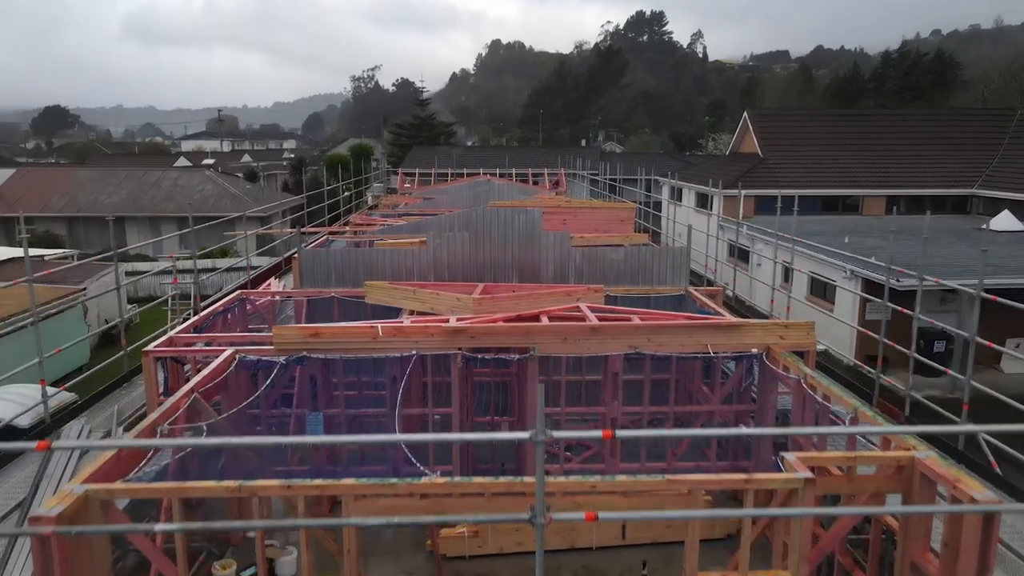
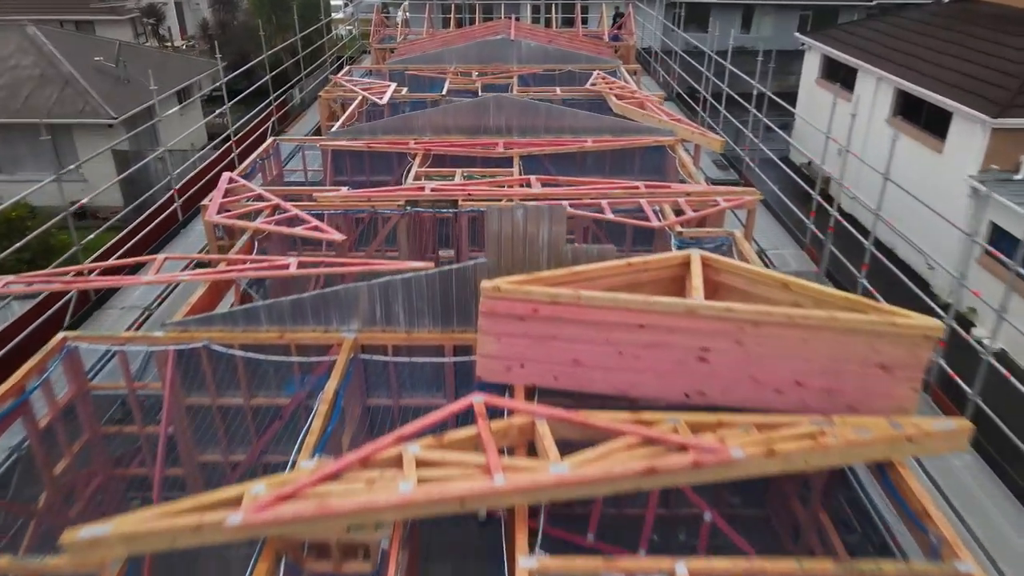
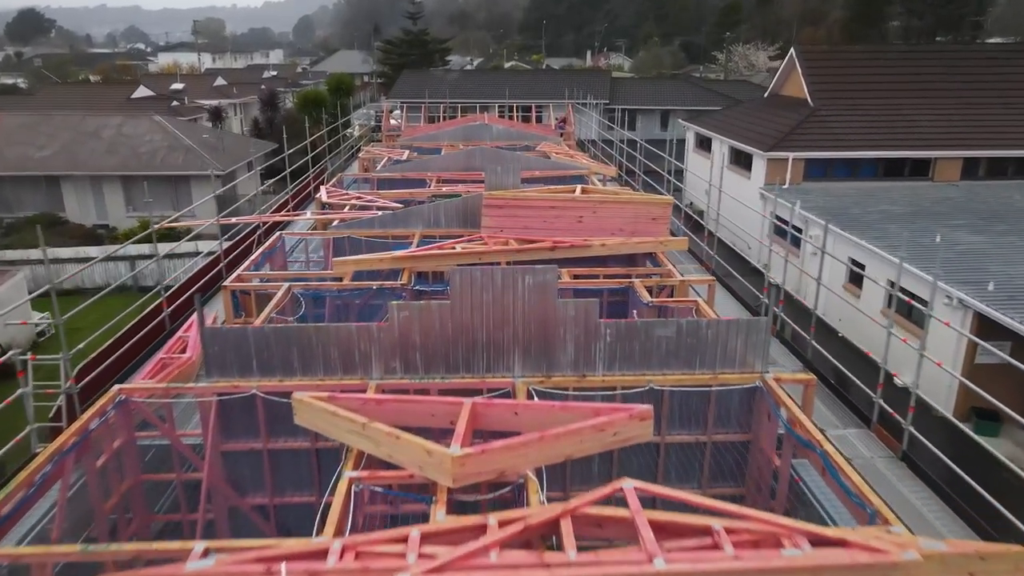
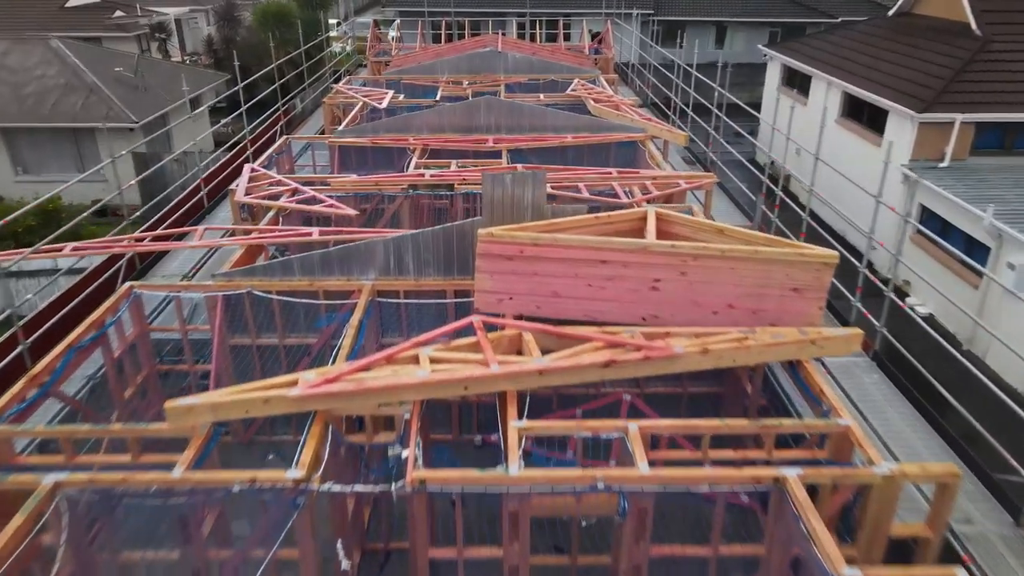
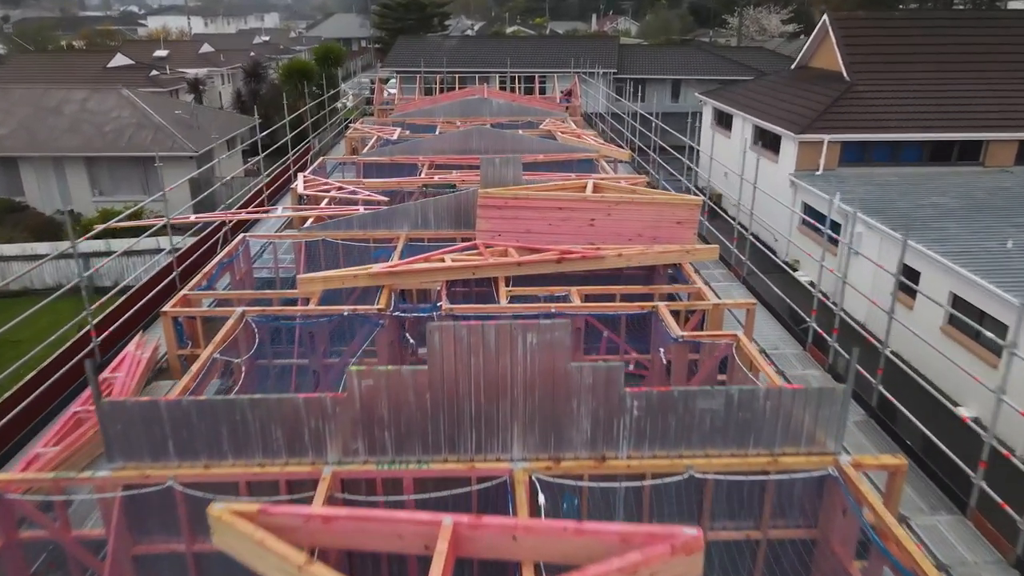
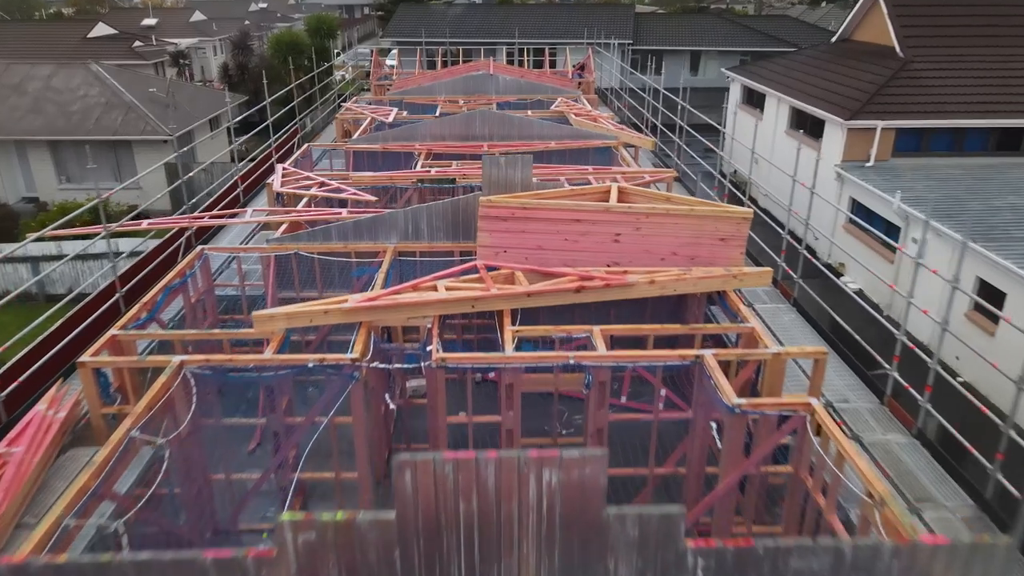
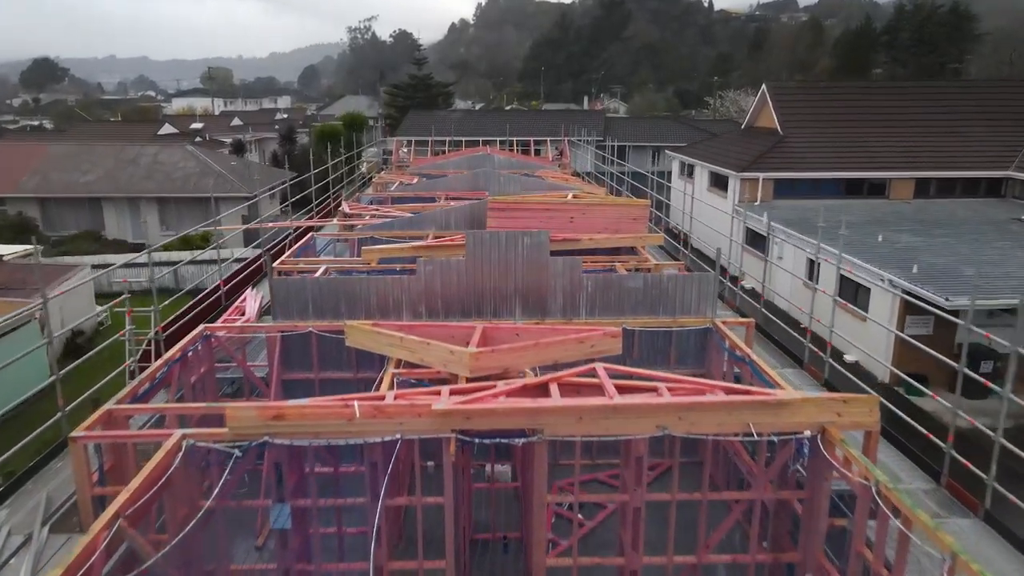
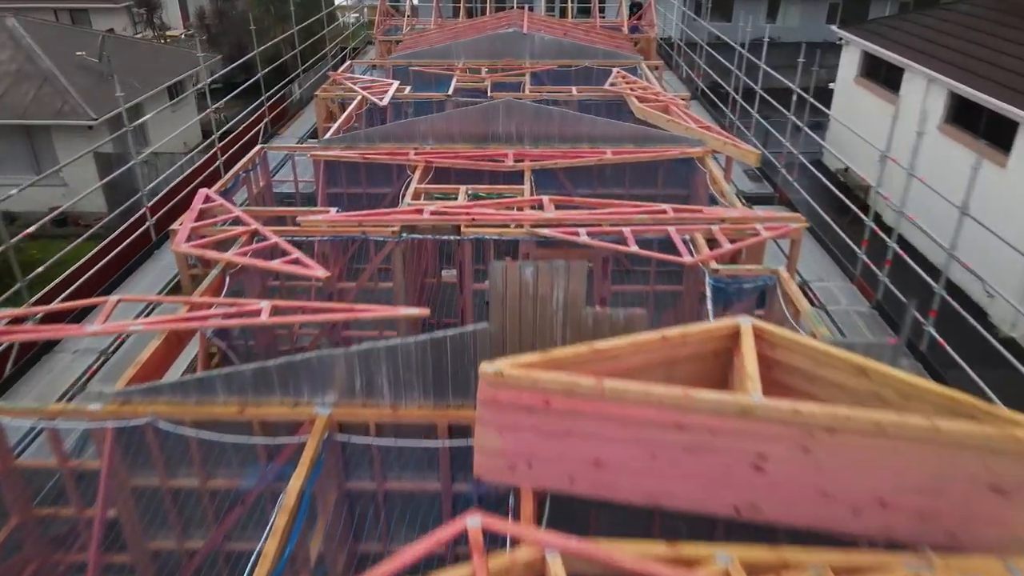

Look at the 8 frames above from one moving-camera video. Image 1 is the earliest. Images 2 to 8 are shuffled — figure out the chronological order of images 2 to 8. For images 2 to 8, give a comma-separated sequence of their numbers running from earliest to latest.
7, 3, 5, 6, 4, 2, 8
